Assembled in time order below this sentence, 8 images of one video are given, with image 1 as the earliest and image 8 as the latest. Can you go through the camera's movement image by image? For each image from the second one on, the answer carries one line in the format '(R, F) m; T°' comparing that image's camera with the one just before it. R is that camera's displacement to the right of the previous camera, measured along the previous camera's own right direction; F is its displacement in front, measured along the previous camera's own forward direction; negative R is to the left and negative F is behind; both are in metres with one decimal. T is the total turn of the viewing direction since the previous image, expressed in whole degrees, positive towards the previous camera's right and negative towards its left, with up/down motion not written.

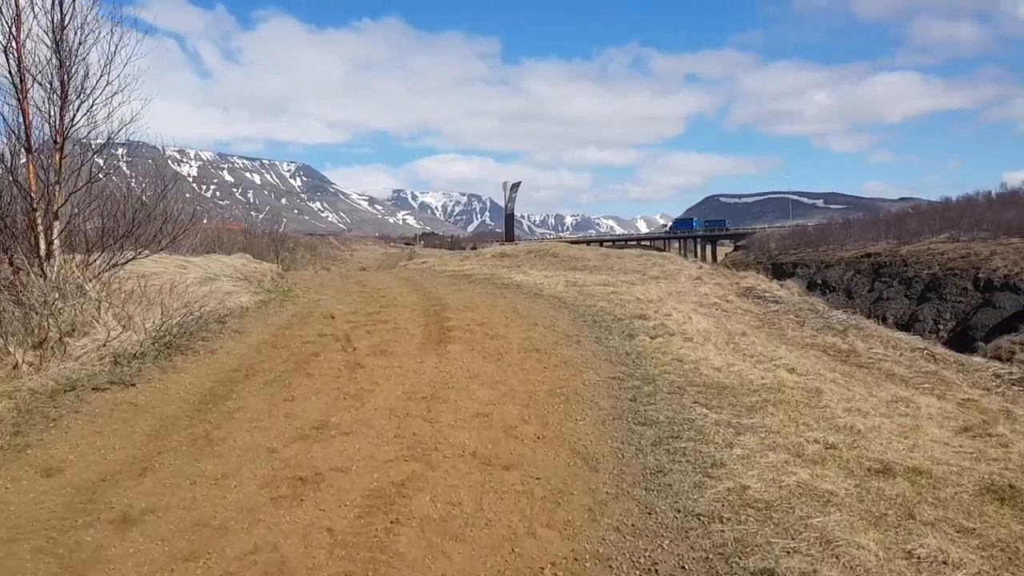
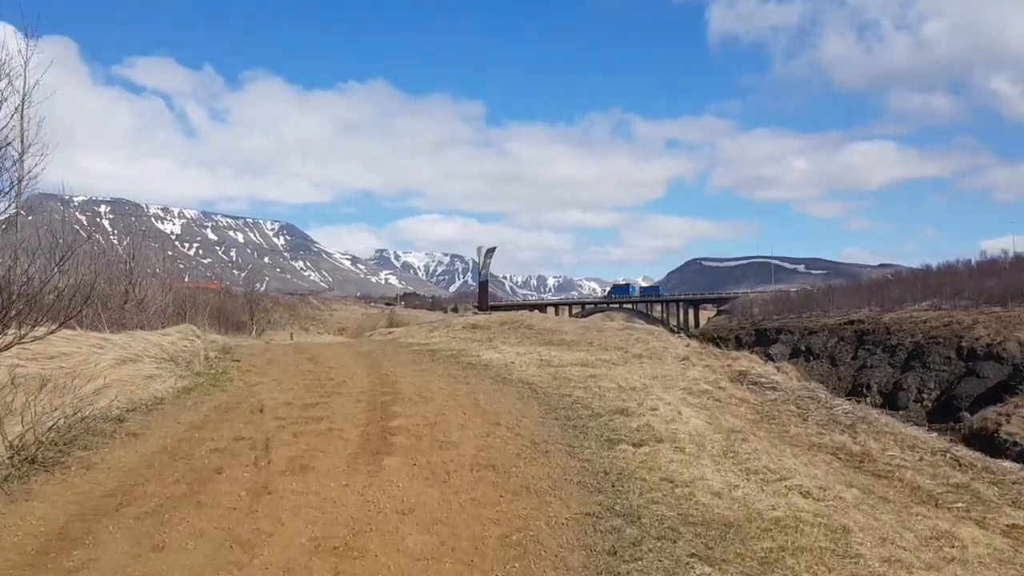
(+0.4, +1.9) m; +1°
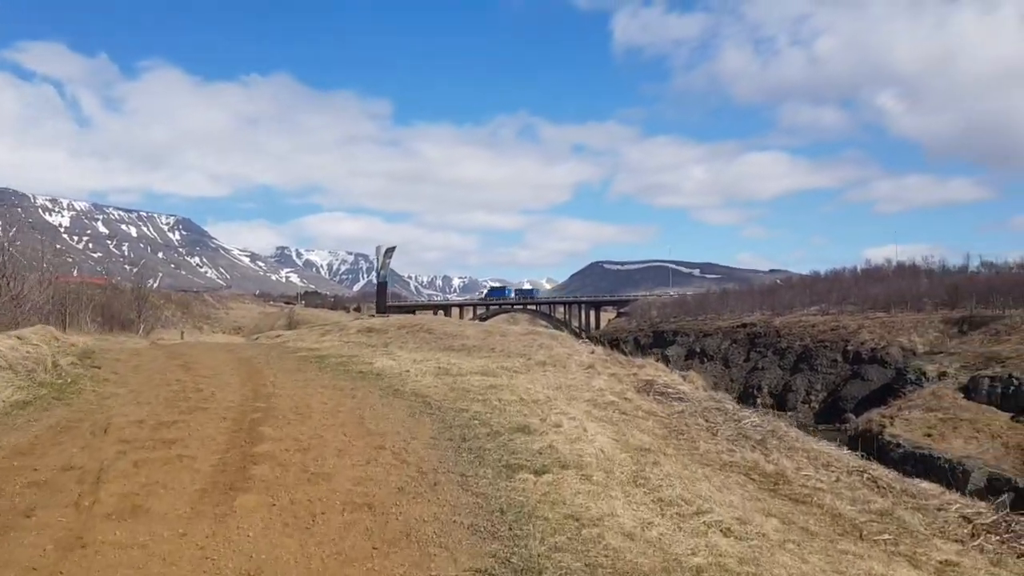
(+0.2, +1.3) m; +8°
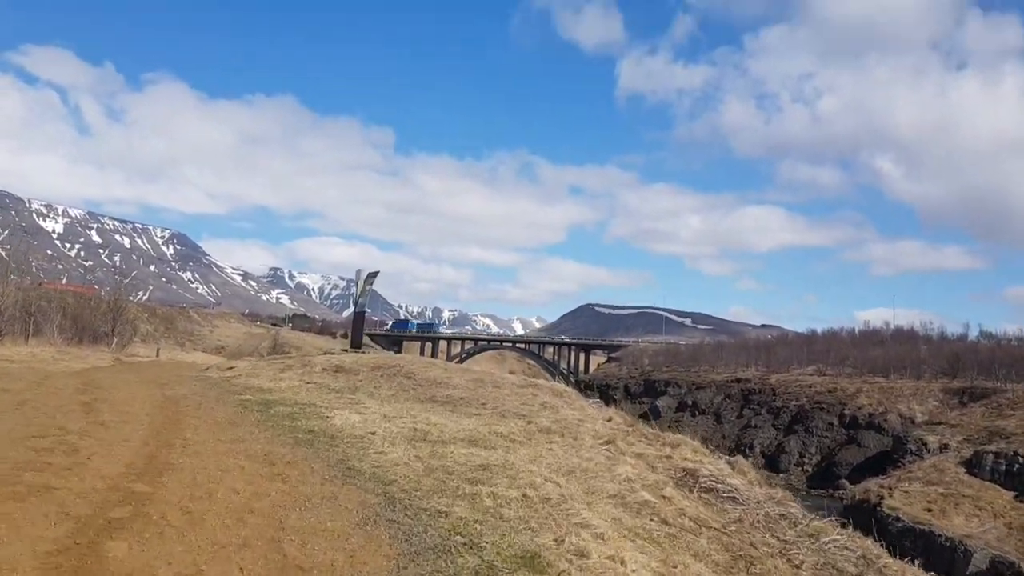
(-0.3, +3.8) m; +1°
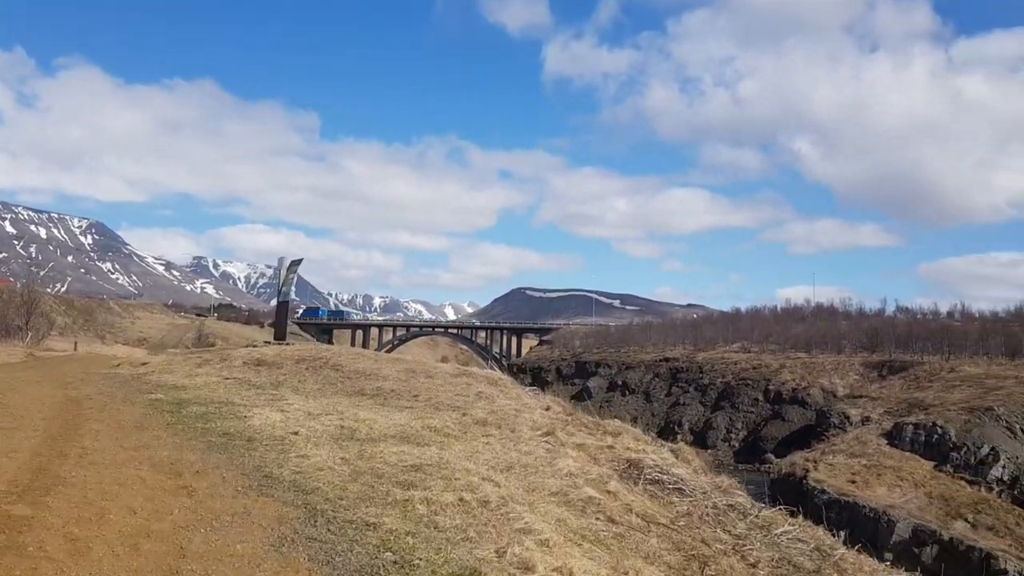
(0.0, +0.8) m; +5°
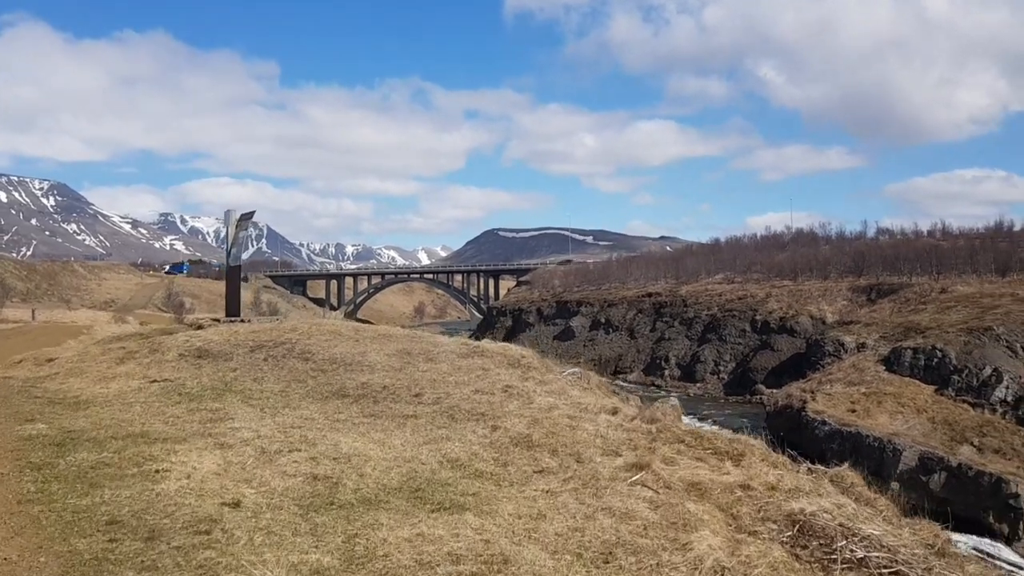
(-1.0, +5.0) m; +2°
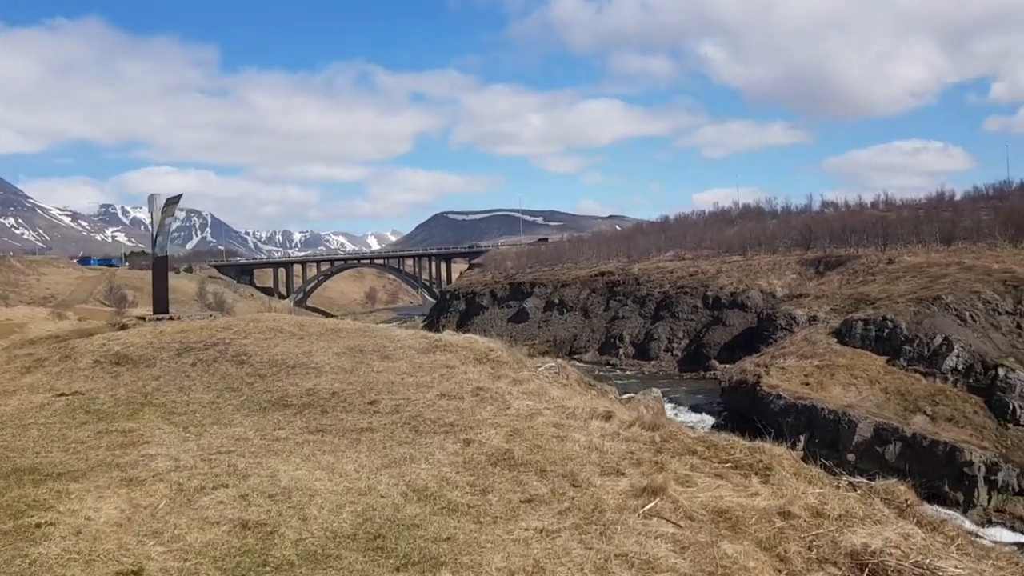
(-0.2, +1.7) m; +4°
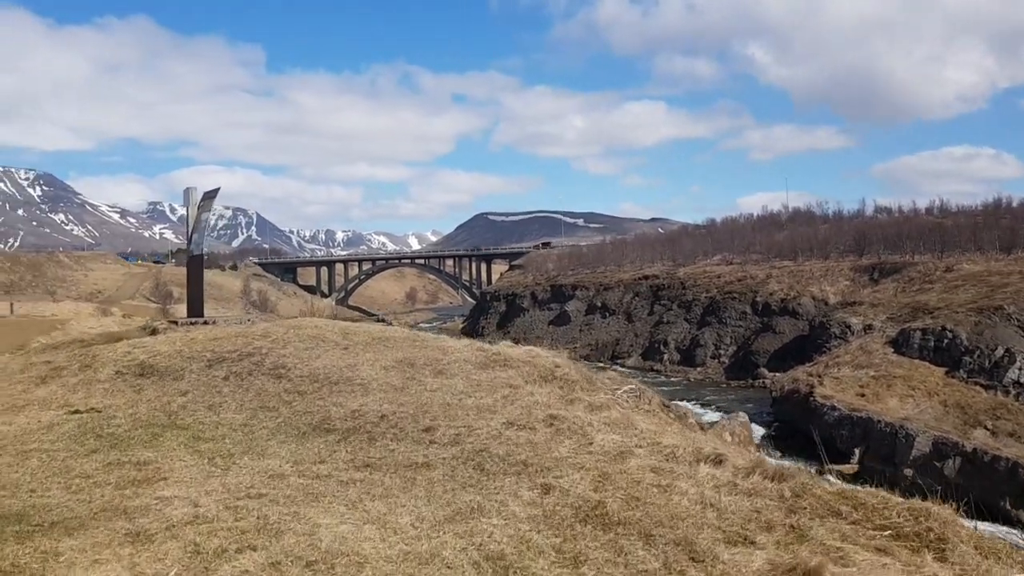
(-0.5, +1.6) m; -3°
